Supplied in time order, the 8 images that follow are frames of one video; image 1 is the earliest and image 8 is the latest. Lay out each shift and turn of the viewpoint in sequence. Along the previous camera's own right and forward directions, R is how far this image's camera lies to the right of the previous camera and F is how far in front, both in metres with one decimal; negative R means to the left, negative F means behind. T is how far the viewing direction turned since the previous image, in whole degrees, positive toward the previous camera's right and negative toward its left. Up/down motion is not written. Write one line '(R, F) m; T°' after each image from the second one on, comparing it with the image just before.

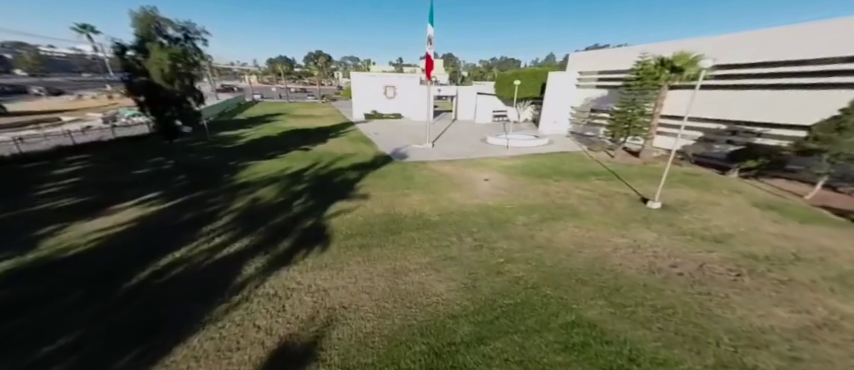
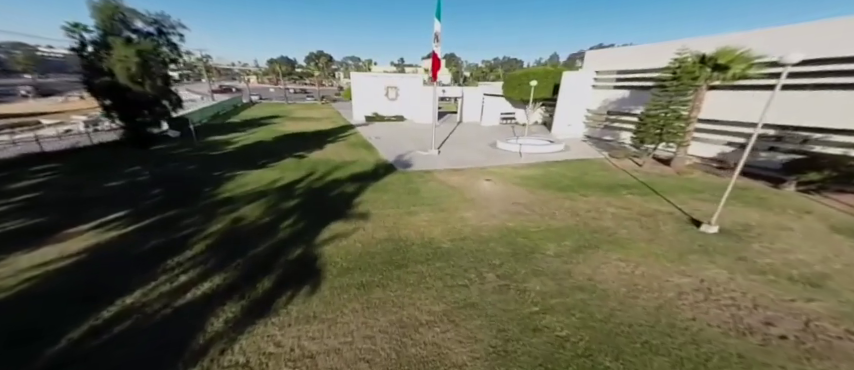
(-0.2, +1.3) m; 0°
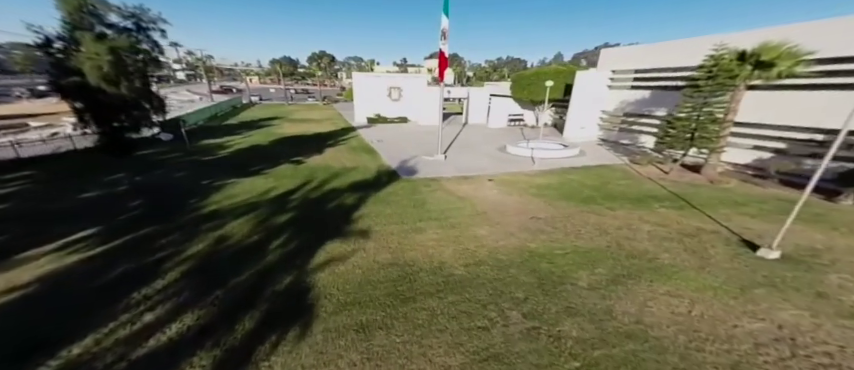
(-0.1, +0.9) m; 0°
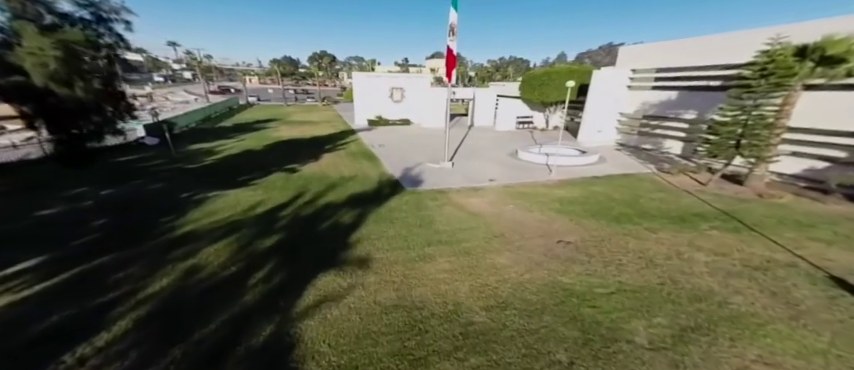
(-0.2, +1.2) m; 0°
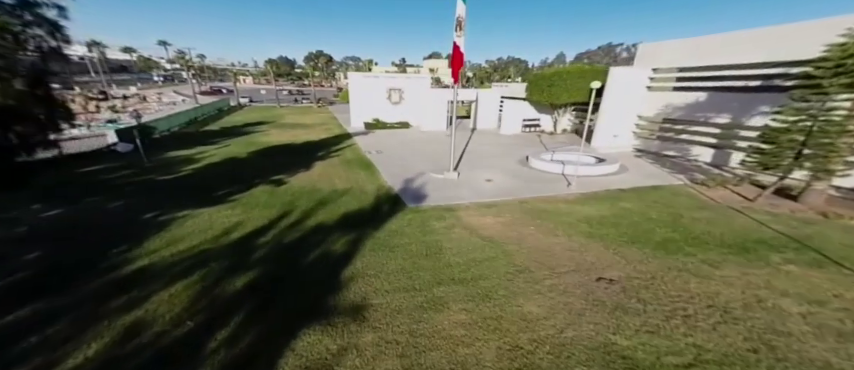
(-0.2, +1.3) m; +1°
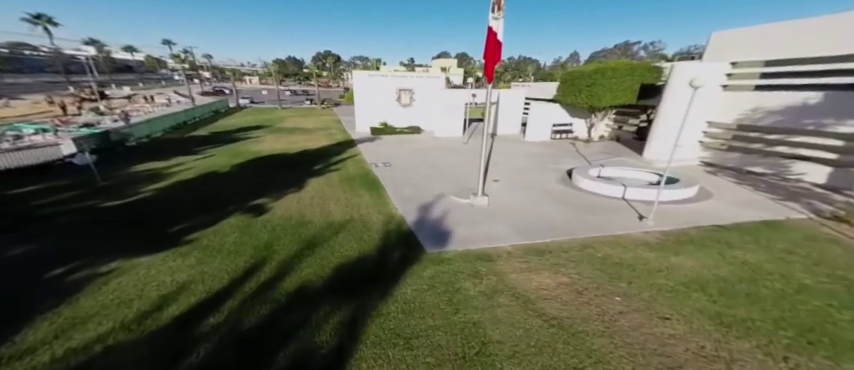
(-0.4, +2.5) m; -1°
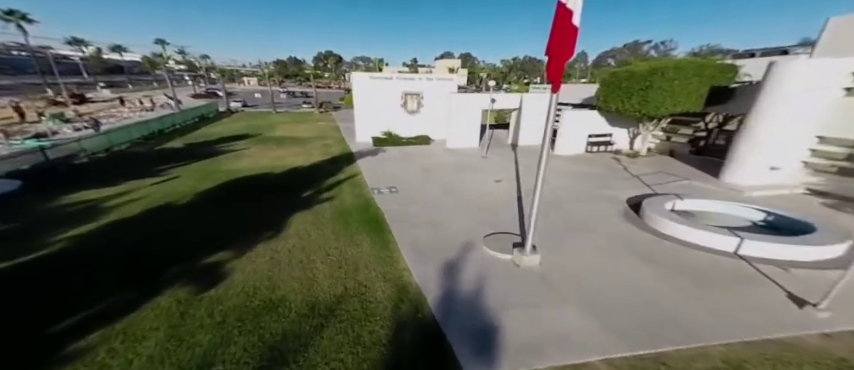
(-0.5, +2.7) m; 0°
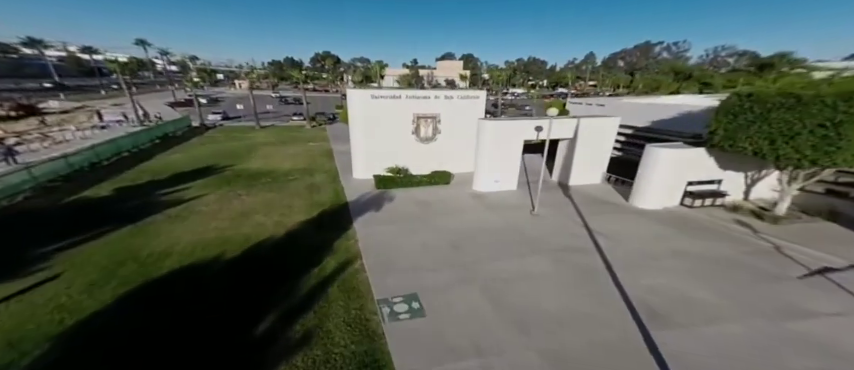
(-1.0, +4.4) m; 0°
